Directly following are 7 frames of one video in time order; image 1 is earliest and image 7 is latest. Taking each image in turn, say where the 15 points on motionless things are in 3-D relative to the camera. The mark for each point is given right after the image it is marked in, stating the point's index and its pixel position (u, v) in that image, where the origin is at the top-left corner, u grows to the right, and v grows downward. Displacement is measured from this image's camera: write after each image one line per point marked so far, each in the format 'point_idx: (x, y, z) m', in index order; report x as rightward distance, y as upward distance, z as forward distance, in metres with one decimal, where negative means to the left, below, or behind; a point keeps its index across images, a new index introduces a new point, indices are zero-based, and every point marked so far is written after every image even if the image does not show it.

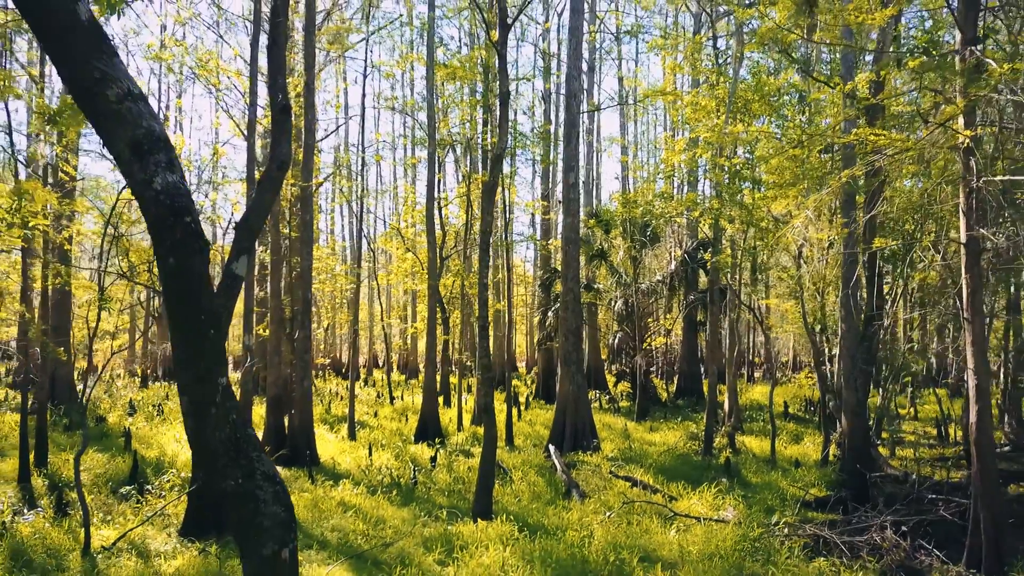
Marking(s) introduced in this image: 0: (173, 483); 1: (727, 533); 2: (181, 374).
0: (-3.7, -2.1, +7.2) m
1: (+1.8, -2.0, +5.4) m
2: (-1.0, -0.3, +2.0) m
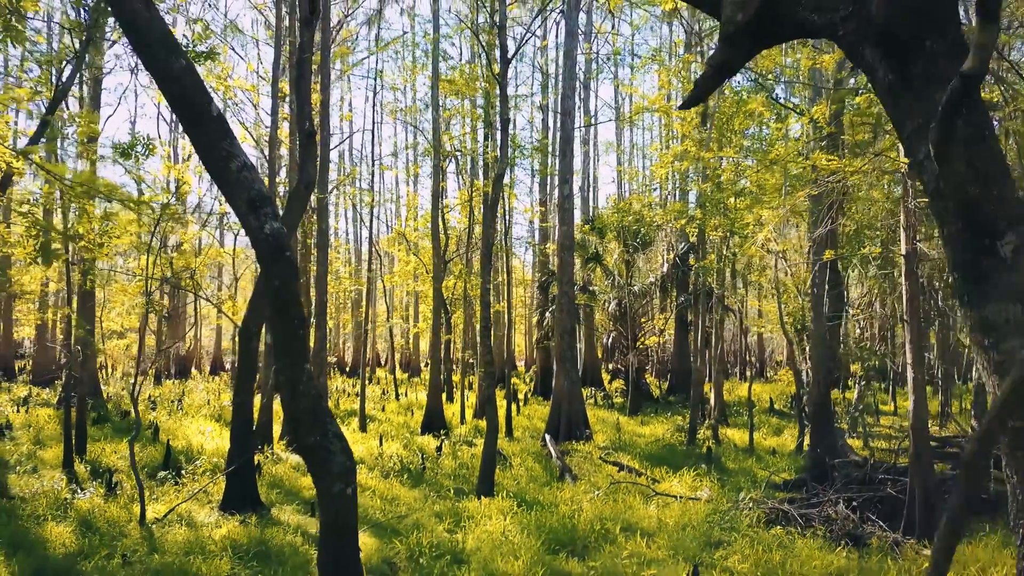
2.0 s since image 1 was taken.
0: (-3.7, -2.2, +8.0) m
1: (+1.8, -2.1, +6.2) m
2: (-1.0, -0.3, +2.8) m
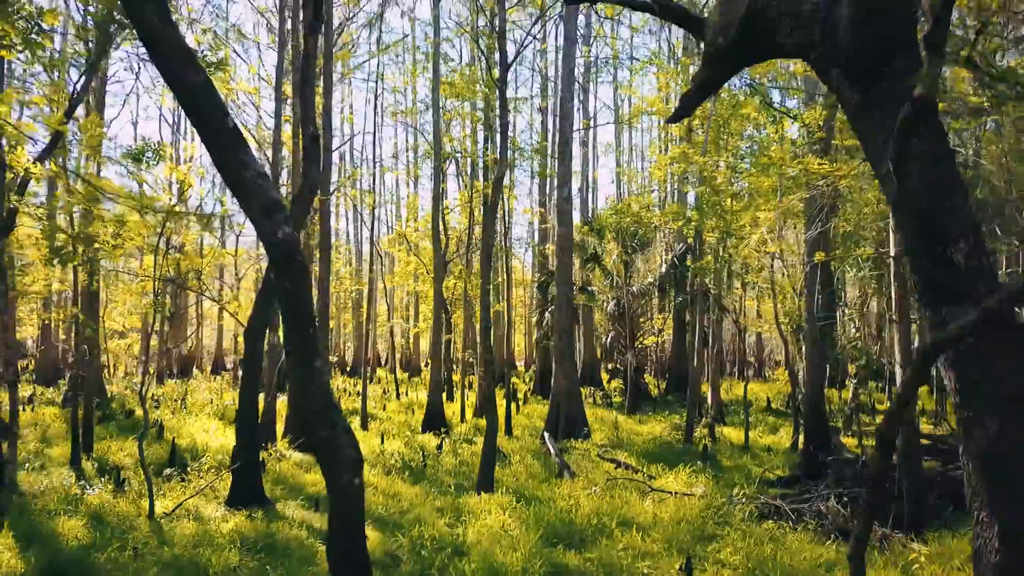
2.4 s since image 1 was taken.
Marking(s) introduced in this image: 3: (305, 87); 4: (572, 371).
0: (-3.7, -2.2, +8.1) m
1: (+1.8, -2.1, +6.4) m
2: (-1.0, -0.3, +2.9) m
3: (-2.1, +2.1, +6.6) m
4: (+0.9, -1.3, +10.0) m
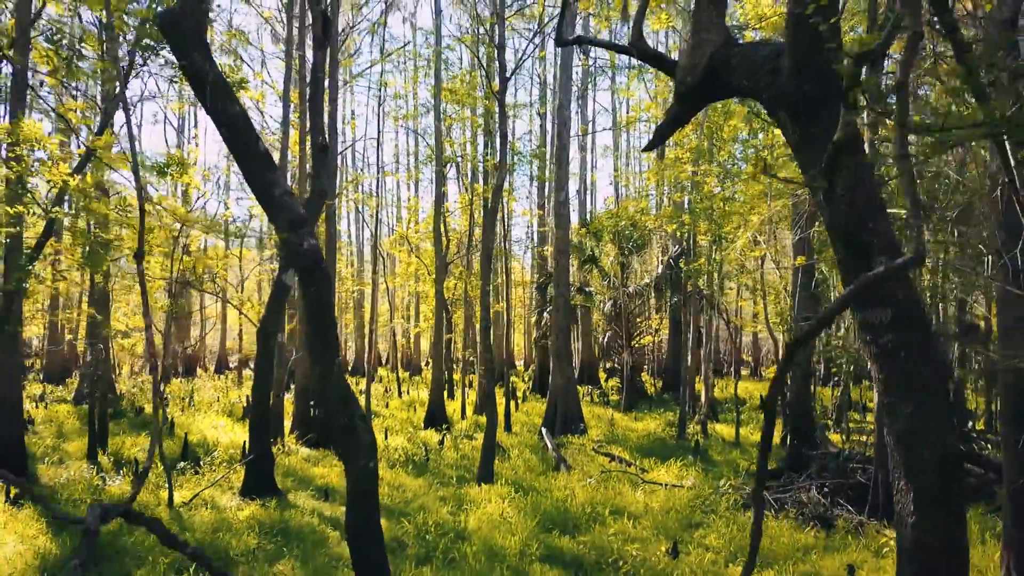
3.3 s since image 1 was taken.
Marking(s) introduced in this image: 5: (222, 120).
0: (-3.8, -2.2, +8.5) m
1: (+1.8, -2.1, +6.7) m
2: (-1.0, -0.3, +3.3) m
3: (-2.1, +2.1, +7.0) m
4: (+0.9, -1.3, +10.3) m
5: (-1.4, +0.8, +3.1) m
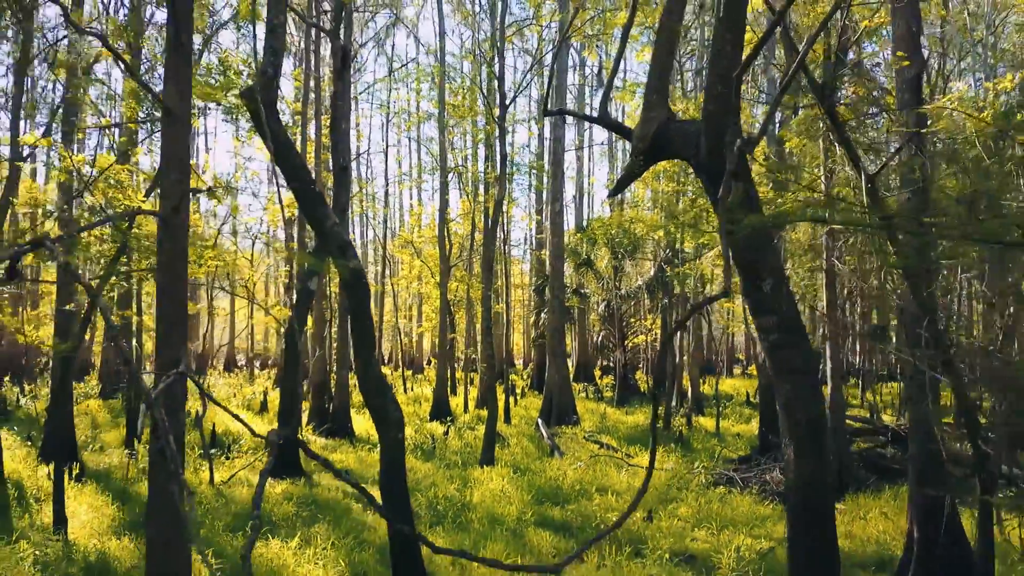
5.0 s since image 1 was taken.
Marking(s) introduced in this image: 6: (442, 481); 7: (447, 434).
0: (-3.8, -2.3, +9.4) m
1: (+1.7, -2.2, +7.6) m
2: (-1.0, -0.4, +4.2) m
3: (-2.1, +2.0, +7.9) m
4: (+0.9, -1.3, +11.2) m
5: (-1.4, +0.7, +4.0) m
6: (-0.8, -2.2, +7.4) m
7: (-1.0, -2.4, +10.7) m
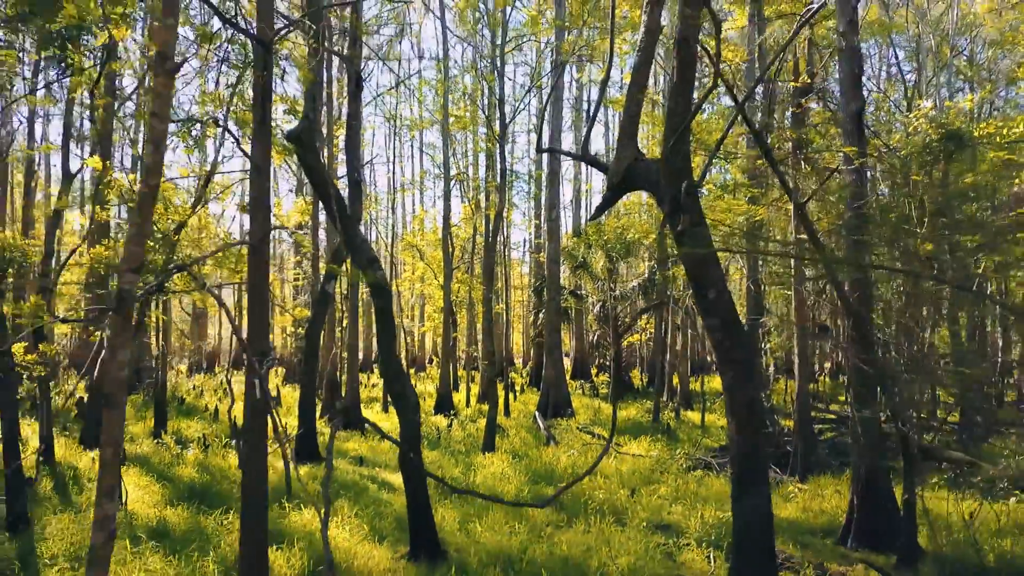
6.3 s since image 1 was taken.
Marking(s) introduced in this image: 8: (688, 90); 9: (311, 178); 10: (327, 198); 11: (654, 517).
0: (-3.8, -2.3, +10.2) m
1: (+1.7, -2.2, +8.4) m
2: (-1.0, -0.4, +5.0) m
3: (-2.1, +2.0, +8.7) m
4: (+0.9, -1.4, +12.0) m
5: (-1.4, +0.7, +4.8) m
6: (-0.8, -2.2, +8.2) m
7: (-1.1, -2.4, +11.5) m
8: (+1.1, +1.2, +4.0) m
9: (-1.5, +0.8, +4.8) m
10: (-1.4, +0.7, +4.8) m
11: (+1.3, -2.2, +6.2) m
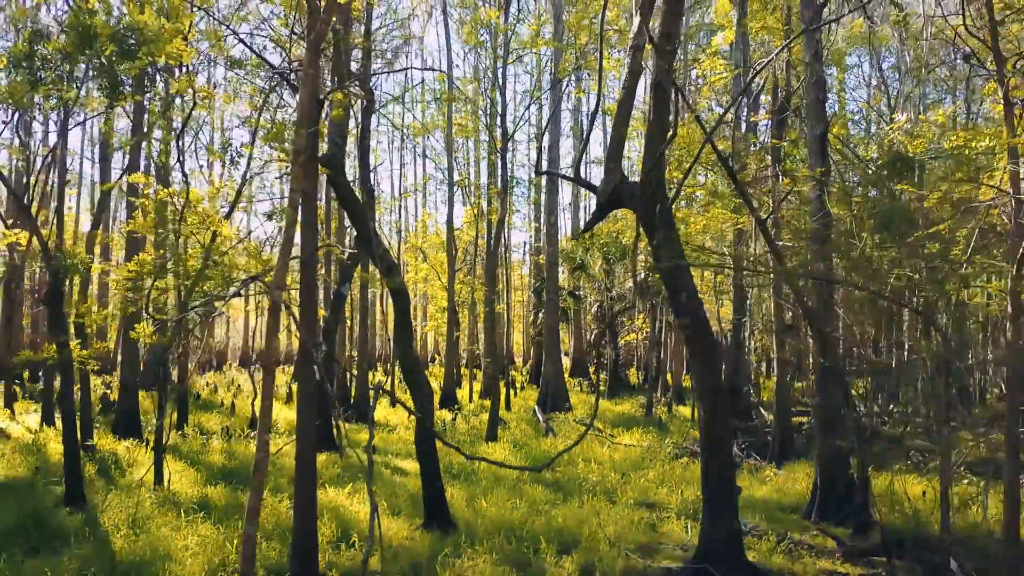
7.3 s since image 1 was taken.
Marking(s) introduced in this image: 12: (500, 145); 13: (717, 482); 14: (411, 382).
0: (-3.8, -2.3, +10.9) m
1: (+1.7, -2.3, +9.2) m
2: (-1.0, -0.5, +5.7) m
3: (-2.1, +1.9, +9.4) m
4: (+0.9, -1.4, +12.7) m
5: (-1.4, +0.6, +5.5) m
6: (-0.8, -2.3, +8.9) m
7: (-1.0, -2.5, +12.2) m
8: (+1.1, +1.2, +4.7) m
9: (-1.4, +0.8, +5.5) m
10: (-1.3, +0.6, +5.5) m
11: (+1.4, -2.2, +6.9) m
12: (-0.2, +2.4, +11.8) m
13: (+1.5, -1.4, +4.7) m
14: (-0.9, -0.8, +5.8) m
